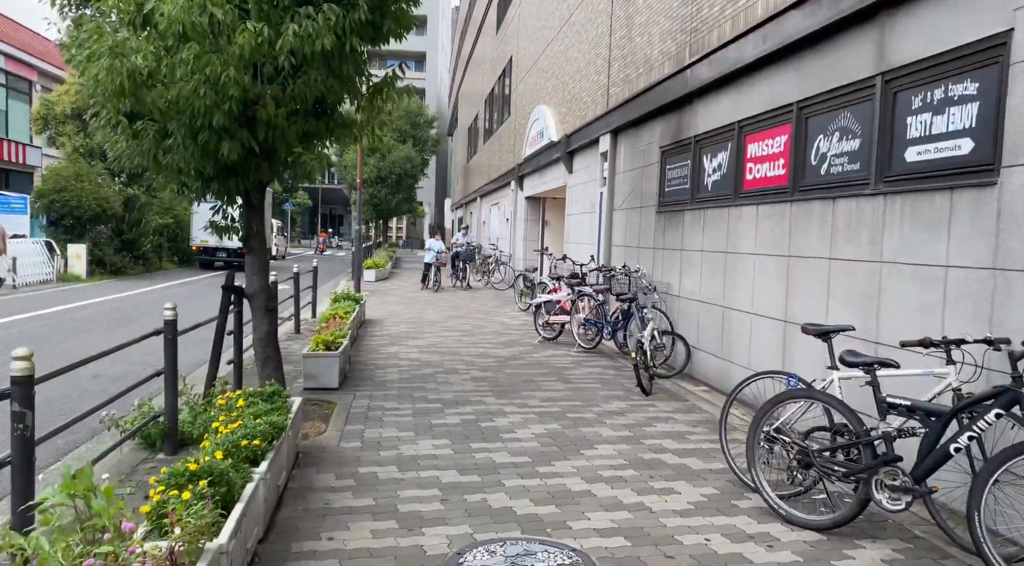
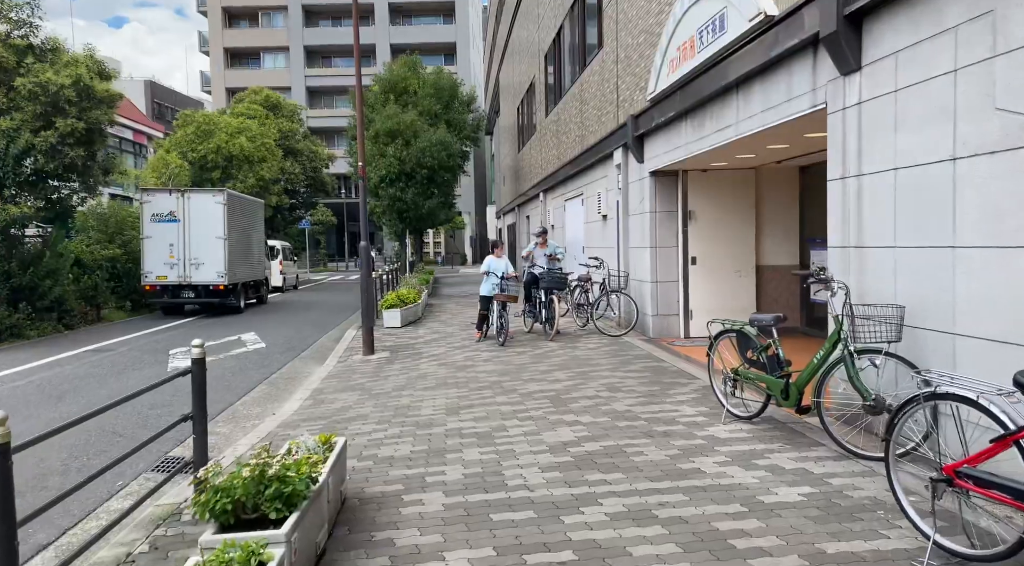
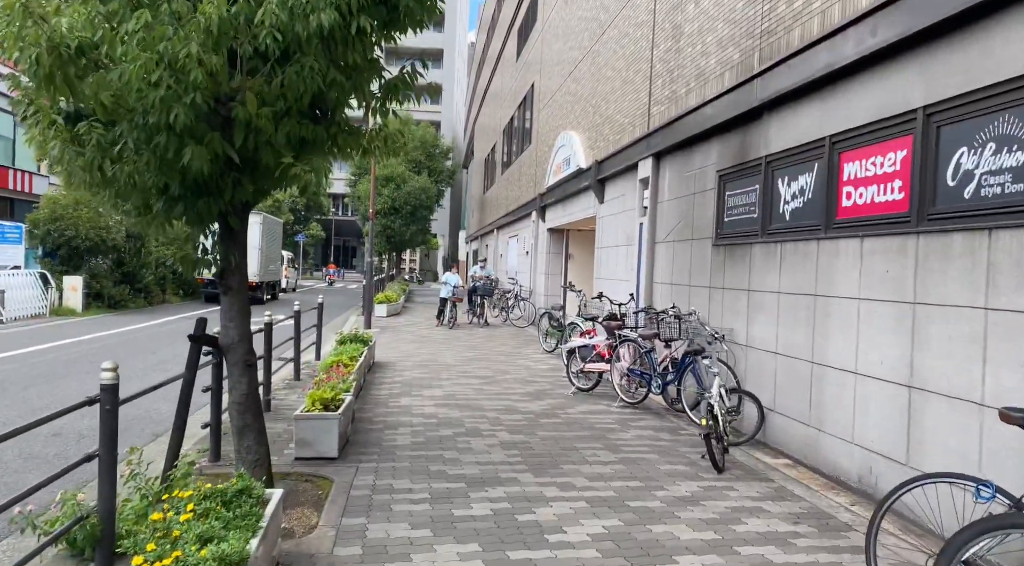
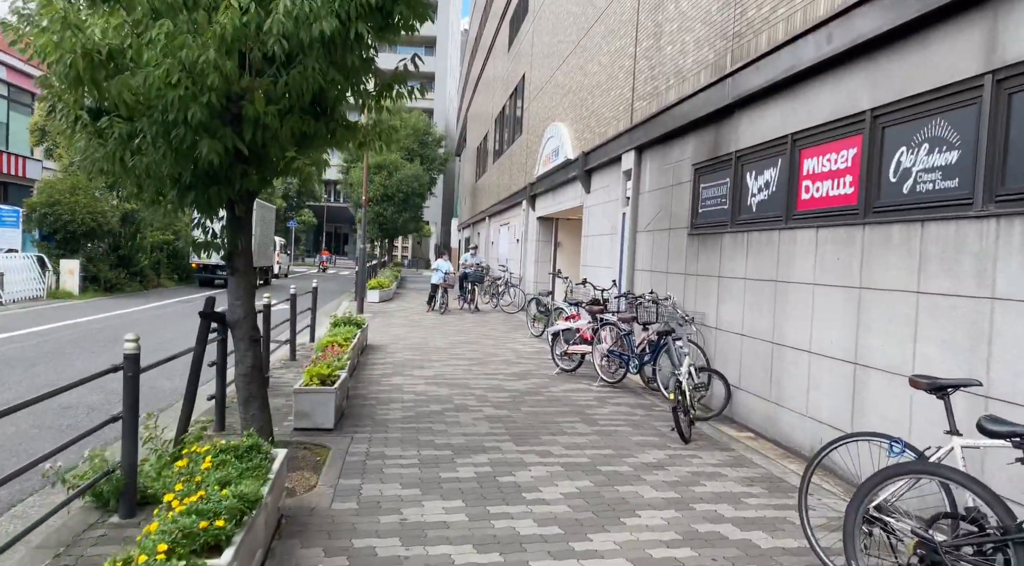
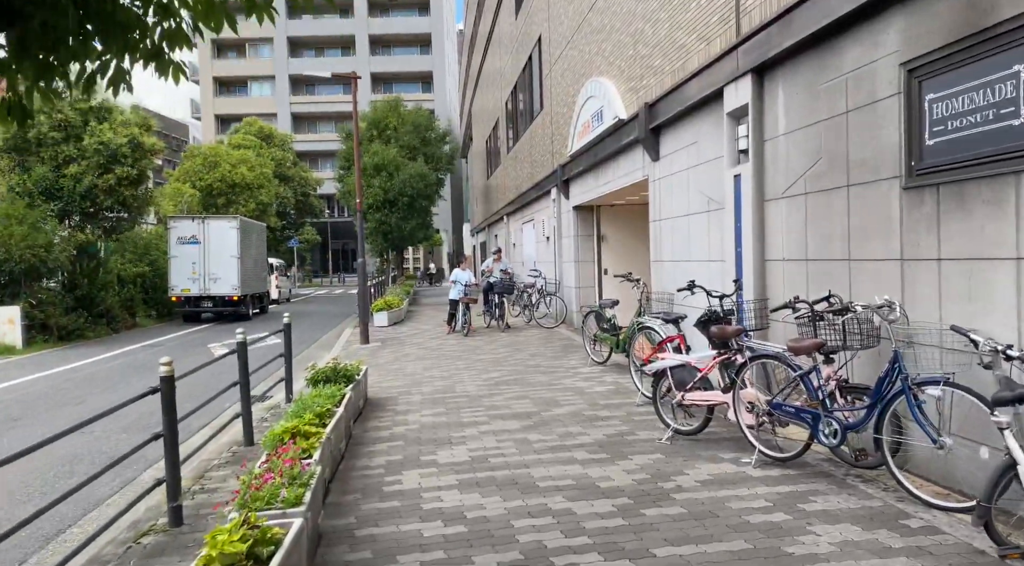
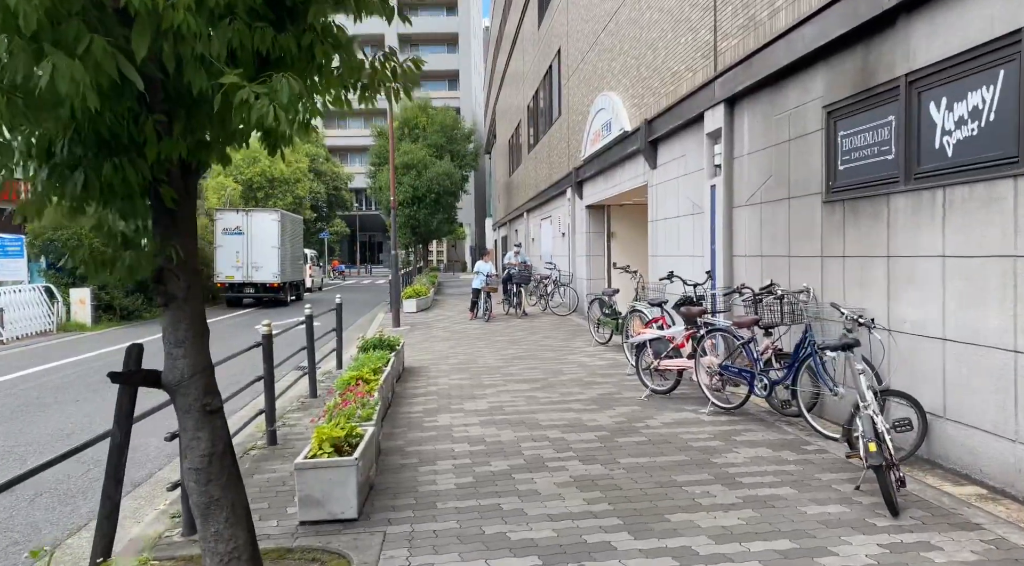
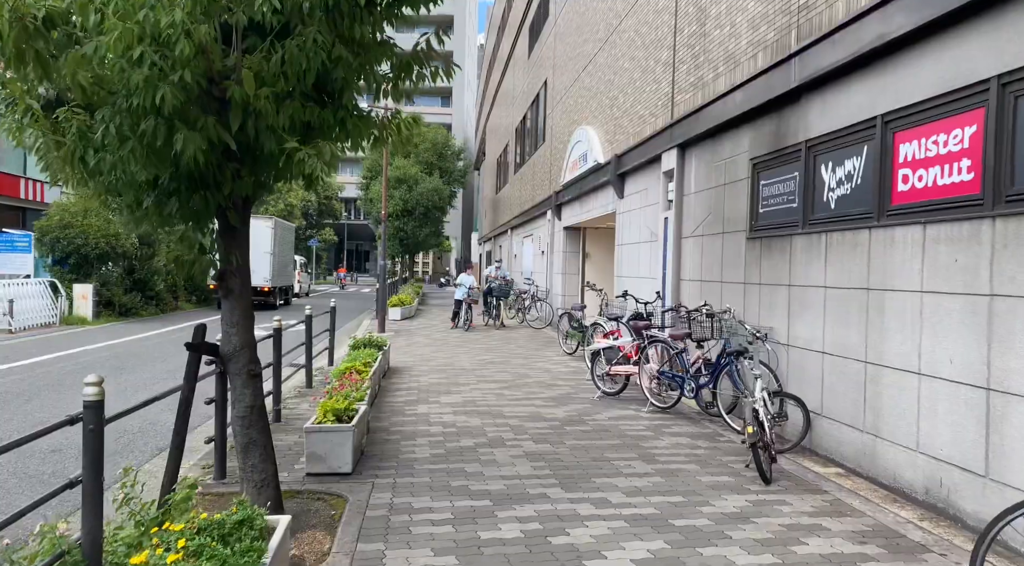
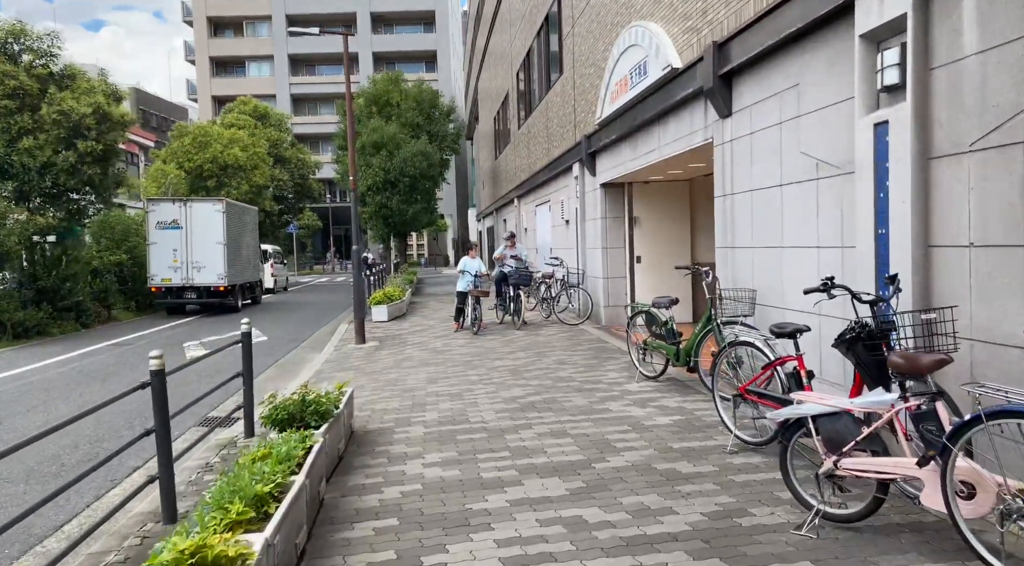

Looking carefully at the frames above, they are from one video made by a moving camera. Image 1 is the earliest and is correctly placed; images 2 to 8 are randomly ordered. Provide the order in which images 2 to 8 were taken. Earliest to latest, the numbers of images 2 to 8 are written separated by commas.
4, 3, 7, 6, 5, 8, 2
